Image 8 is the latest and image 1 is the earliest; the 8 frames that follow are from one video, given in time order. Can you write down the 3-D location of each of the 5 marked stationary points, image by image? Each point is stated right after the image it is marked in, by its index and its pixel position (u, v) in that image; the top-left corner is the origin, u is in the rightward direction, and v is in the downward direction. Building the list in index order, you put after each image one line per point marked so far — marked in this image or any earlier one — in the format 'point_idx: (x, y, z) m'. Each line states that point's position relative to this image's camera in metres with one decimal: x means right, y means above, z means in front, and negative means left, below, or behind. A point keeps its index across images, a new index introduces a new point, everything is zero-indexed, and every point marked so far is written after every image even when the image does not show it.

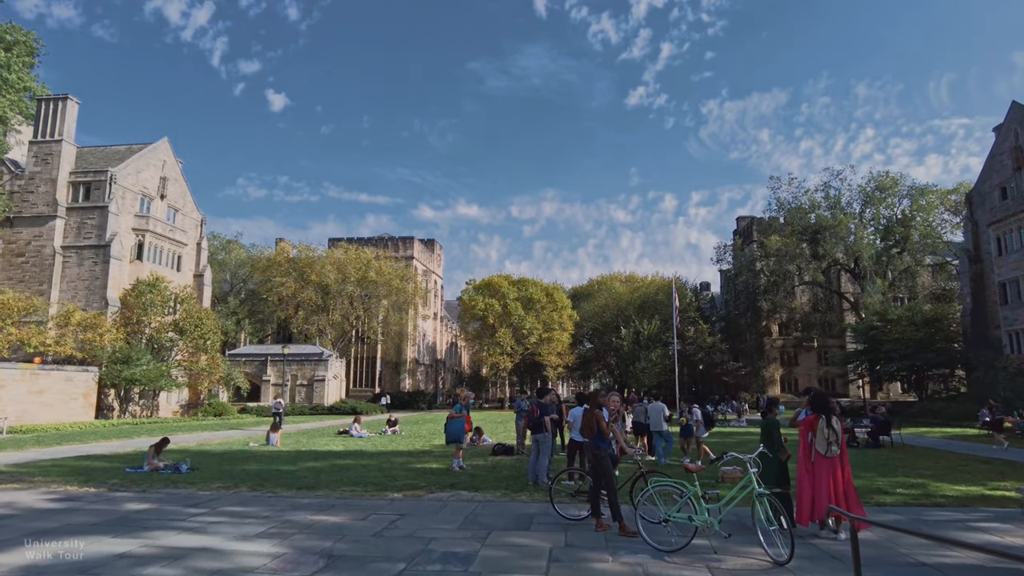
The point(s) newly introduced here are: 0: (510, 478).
0: (0.0, -3.6, +12.2) m
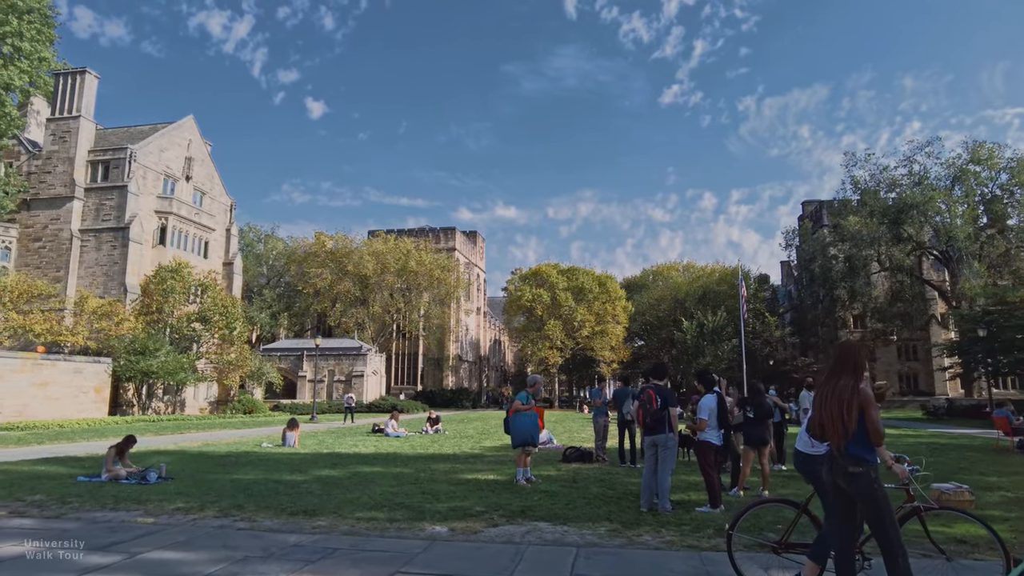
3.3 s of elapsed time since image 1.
0: (+1.2, -2.7, +8.2) m
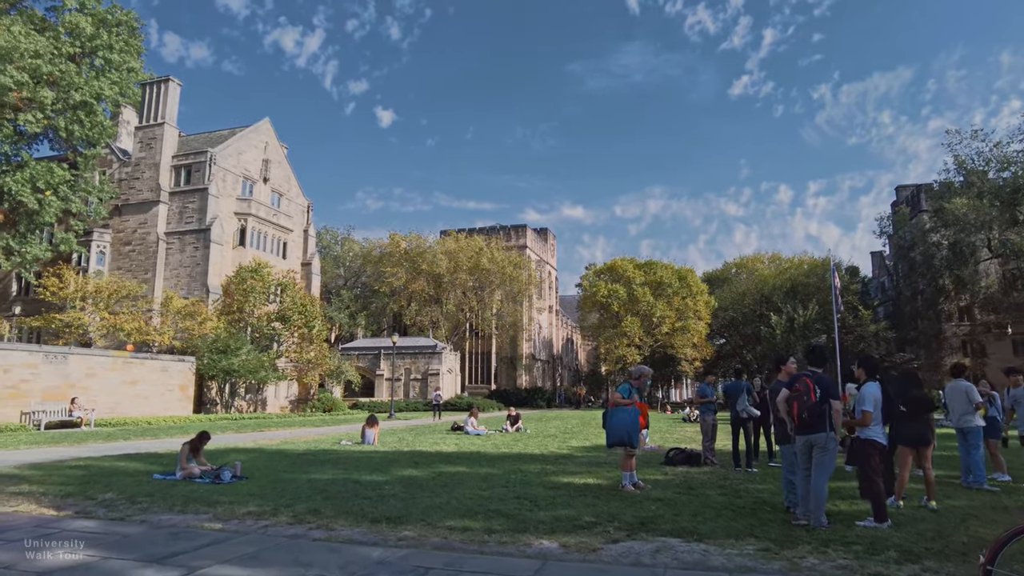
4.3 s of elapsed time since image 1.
0: (+2.4, -2.3, +6.9) m
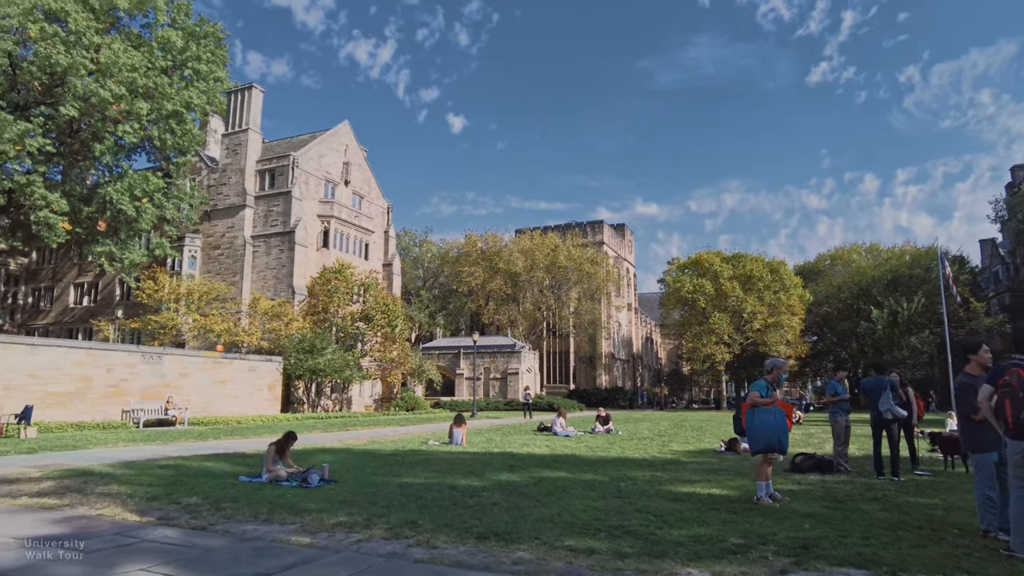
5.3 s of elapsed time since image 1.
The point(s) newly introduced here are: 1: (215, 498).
0: (+3.5, -2.1, +5.6) m
1: (-3.3, -2.3, +7.3) m
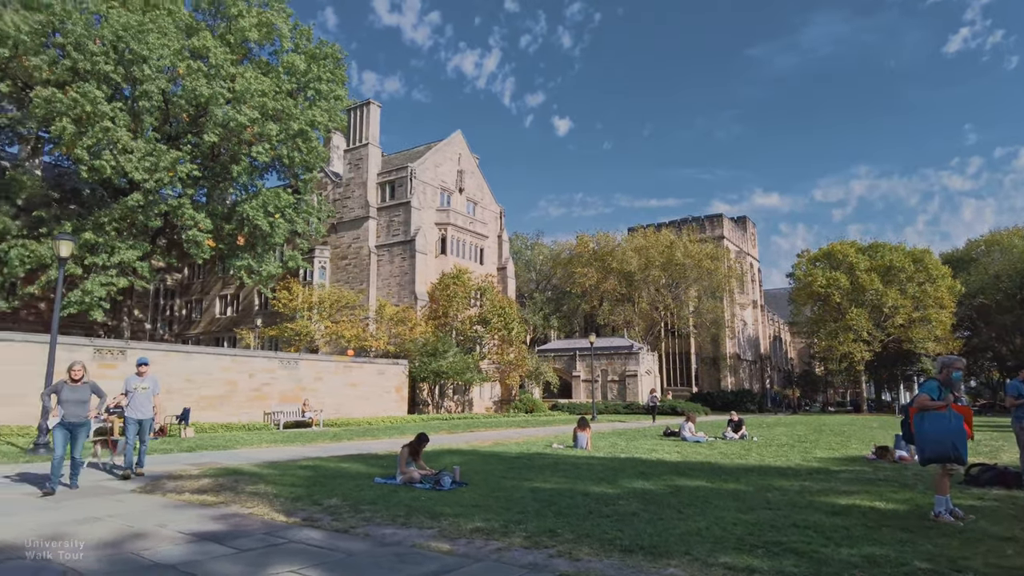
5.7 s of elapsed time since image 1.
0: (+4.6, -2.0, +4.6) m
1: (-1.8, -2.4, +7.5) m
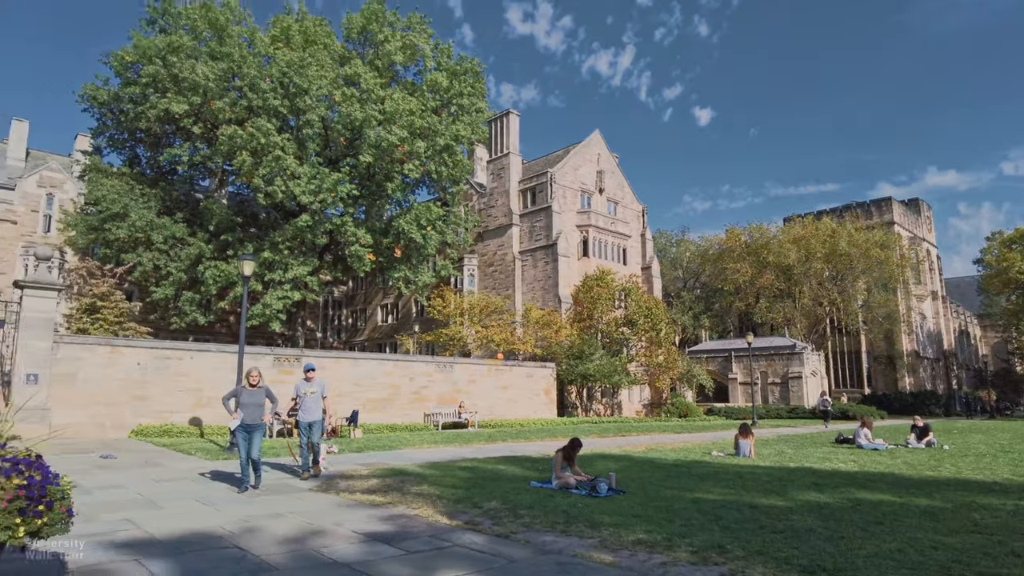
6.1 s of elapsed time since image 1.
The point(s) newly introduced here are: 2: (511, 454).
0: (+5.6, -1.8, +3.4) m
1: (0.0, -2.5, +7.6) m
2: (-0.1, -3.7, +14.5) m
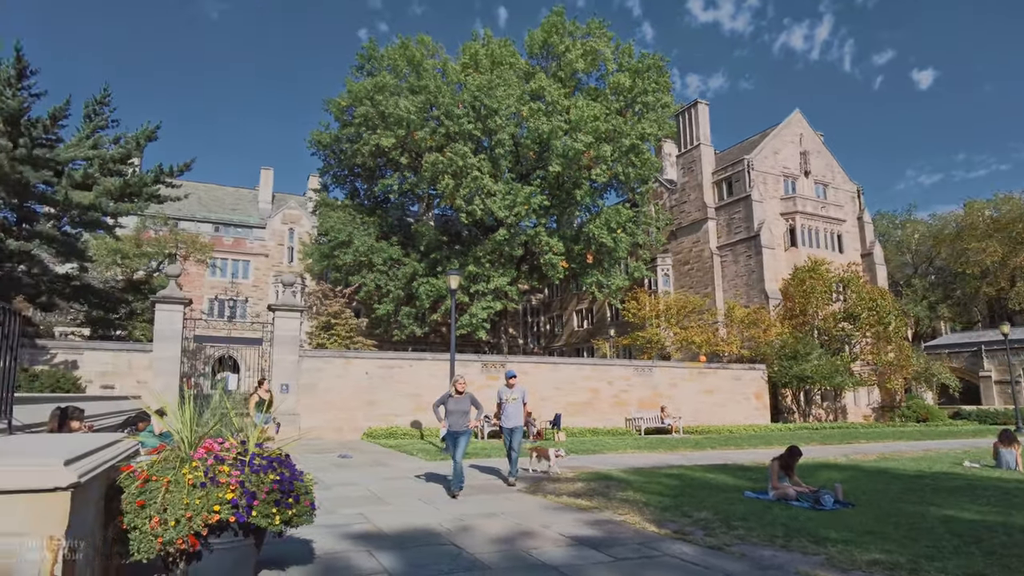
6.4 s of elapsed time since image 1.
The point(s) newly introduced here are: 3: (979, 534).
0: (+6.4, -1.4, +1.5) m
1: (+2.3, -2.5, +7.1) m
2: (+4.3, -3.6, +13.8) m
3: (+4.2, -2.2, +5.9) m
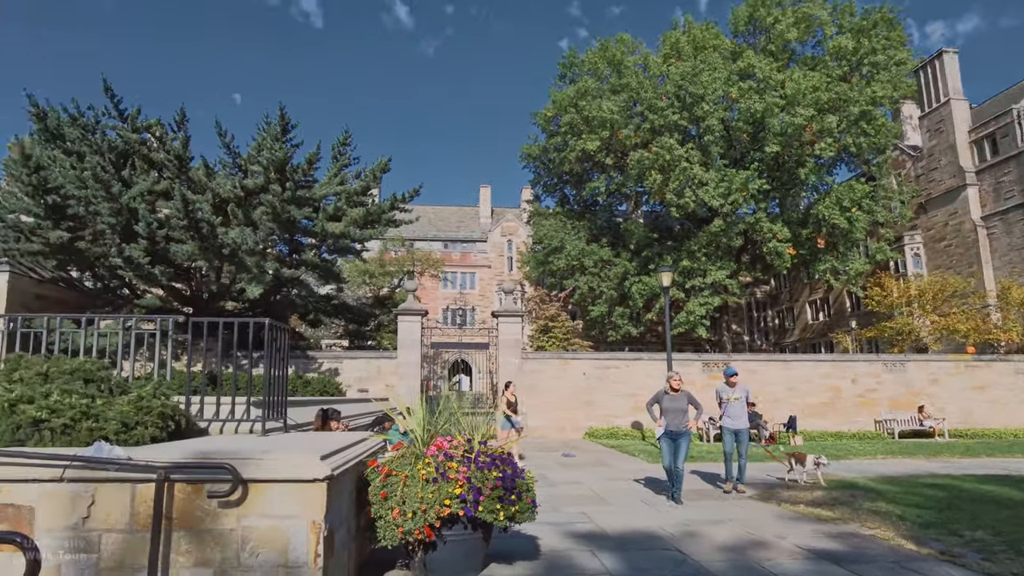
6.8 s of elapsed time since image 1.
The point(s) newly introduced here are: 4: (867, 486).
0: (+6.6, -1.0, -0.7) m
1: (+4.5, -2.2, +6.0) m
2: (+8.6, -3.2, +11.6) m
3: (+5.9, -1.9, +4.2) m
4: (+5.2, -2.9, +9.7) m
